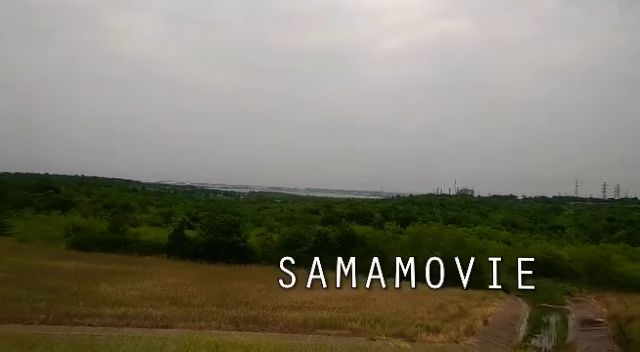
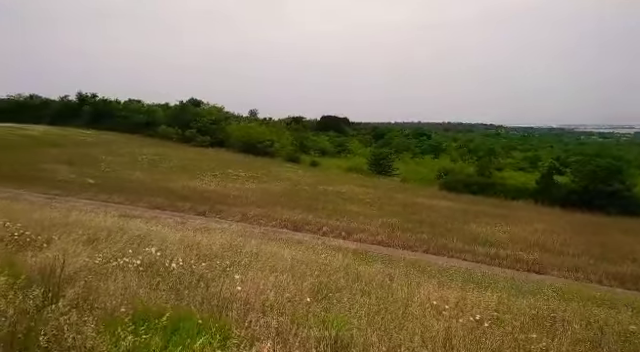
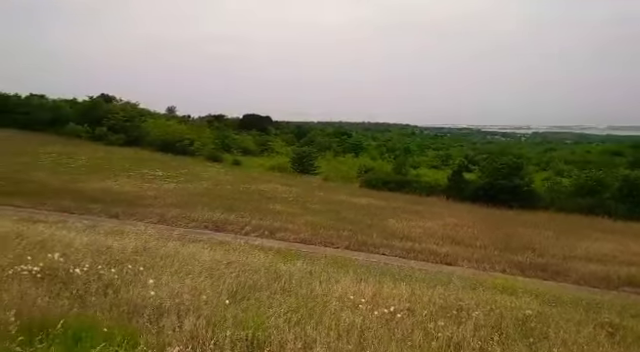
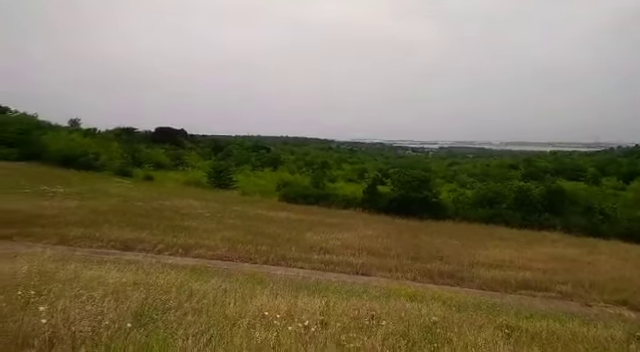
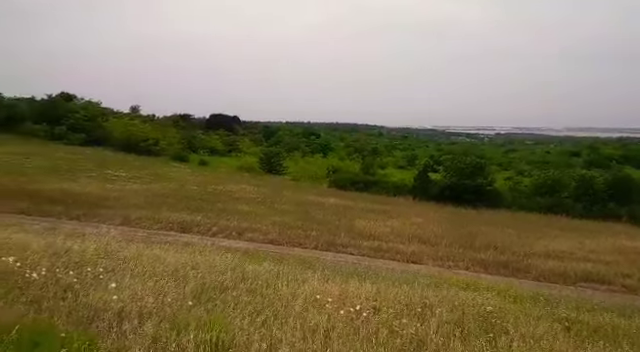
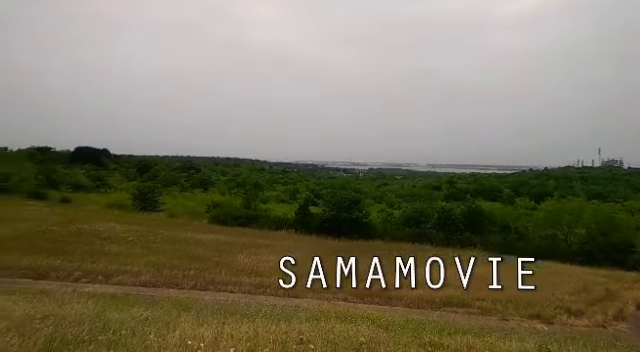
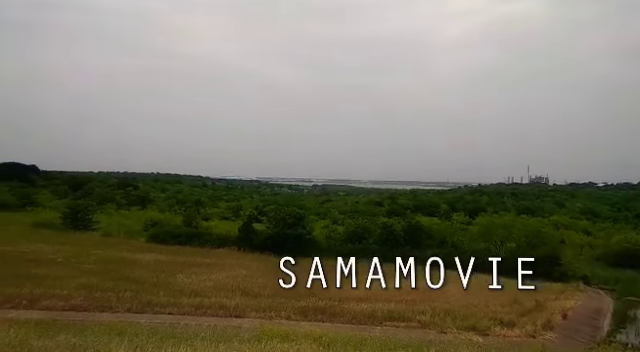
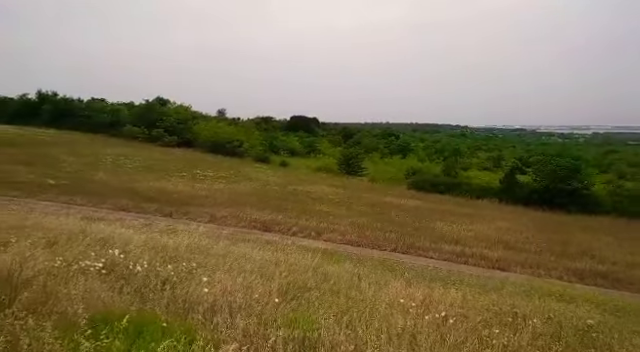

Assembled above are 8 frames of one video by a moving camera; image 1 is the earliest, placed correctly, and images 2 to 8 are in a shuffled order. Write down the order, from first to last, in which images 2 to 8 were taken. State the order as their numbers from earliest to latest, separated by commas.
7, 6, 4, 5, 3, 8, 2
